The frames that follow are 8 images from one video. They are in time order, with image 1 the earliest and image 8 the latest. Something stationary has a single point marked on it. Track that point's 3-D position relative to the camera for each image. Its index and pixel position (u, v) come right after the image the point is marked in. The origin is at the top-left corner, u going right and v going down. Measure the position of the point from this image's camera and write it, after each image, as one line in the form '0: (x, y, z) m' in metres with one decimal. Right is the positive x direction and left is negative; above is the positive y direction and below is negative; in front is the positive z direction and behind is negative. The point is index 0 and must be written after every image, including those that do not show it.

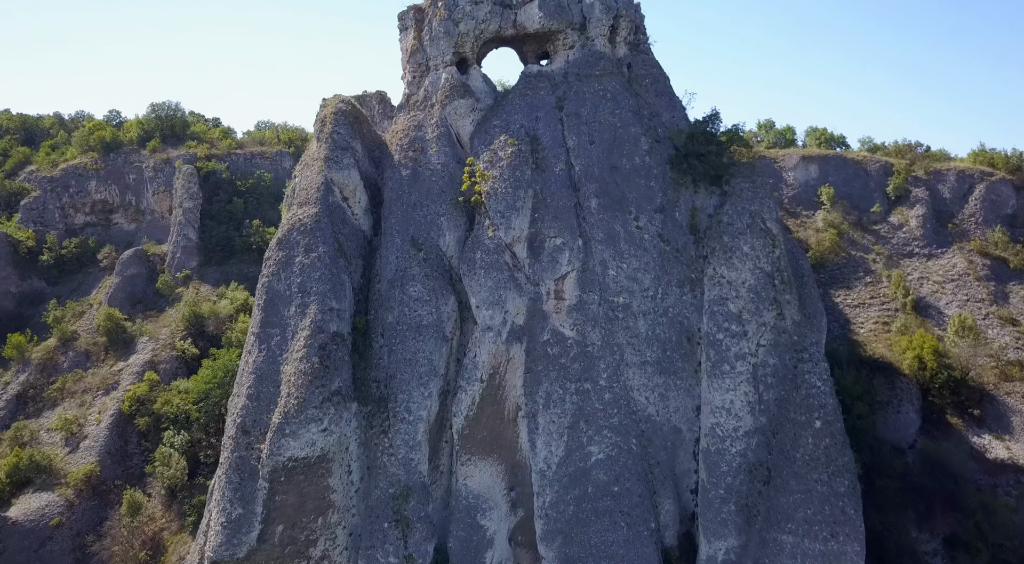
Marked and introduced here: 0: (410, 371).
0: (-3.0, -2.6, +19.8) m
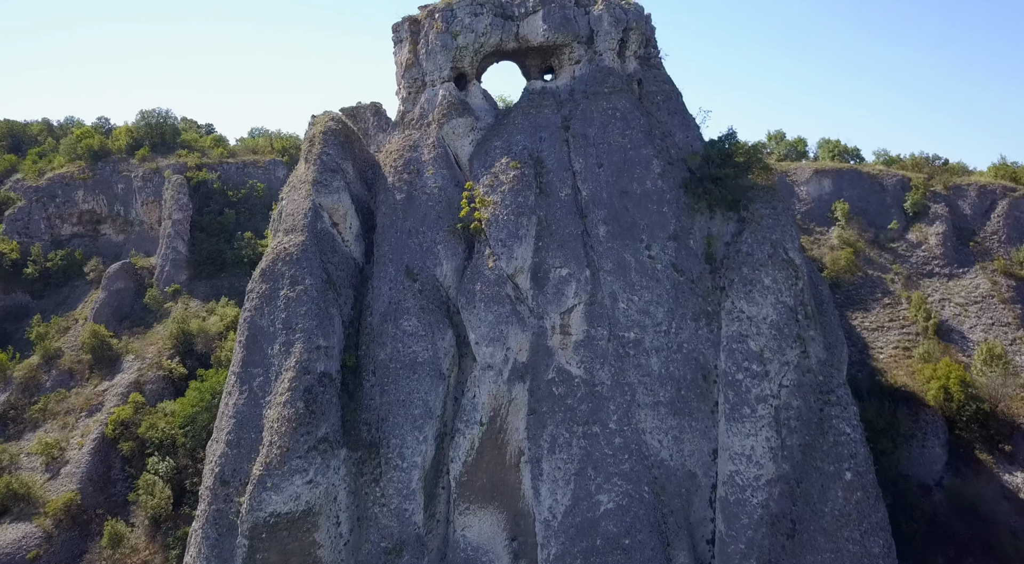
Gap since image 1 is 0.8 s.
0: (-2.9, -3.6, +18.3) m
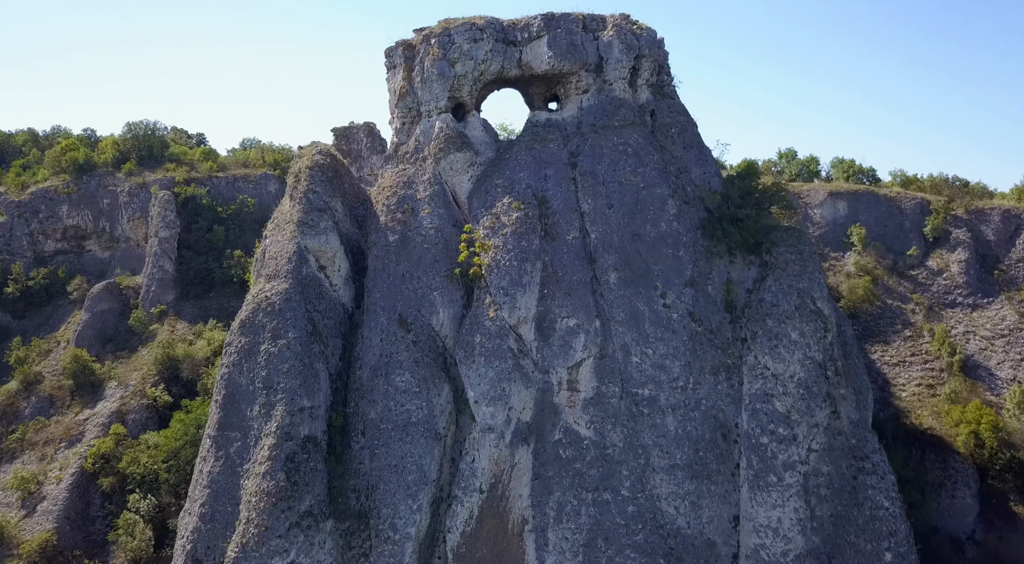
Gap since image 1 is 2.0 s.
0: (-2.9, -4.9, +16.6) m
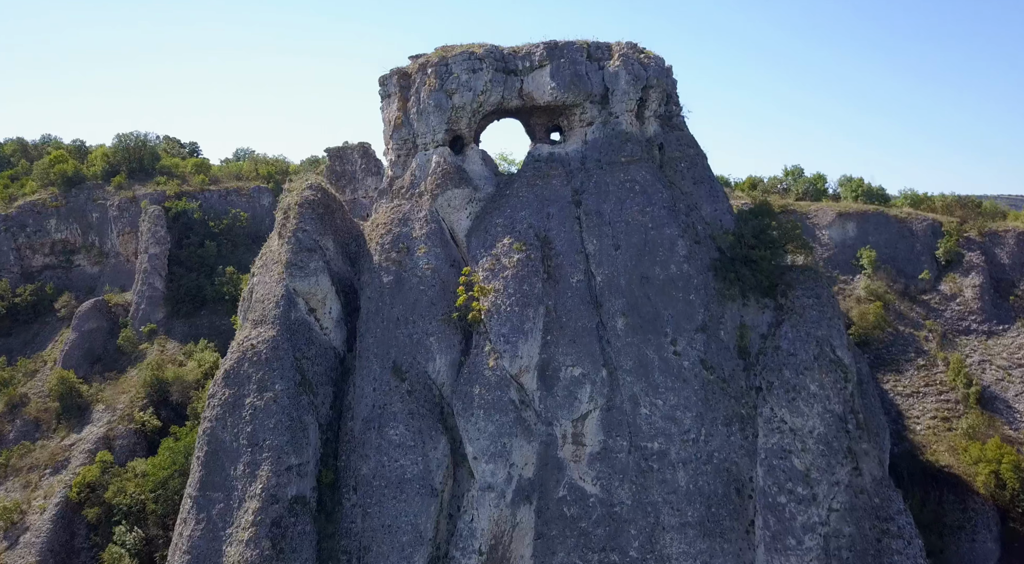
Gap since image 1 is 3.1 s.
0: (-2.8, -6.1, +15.6) m
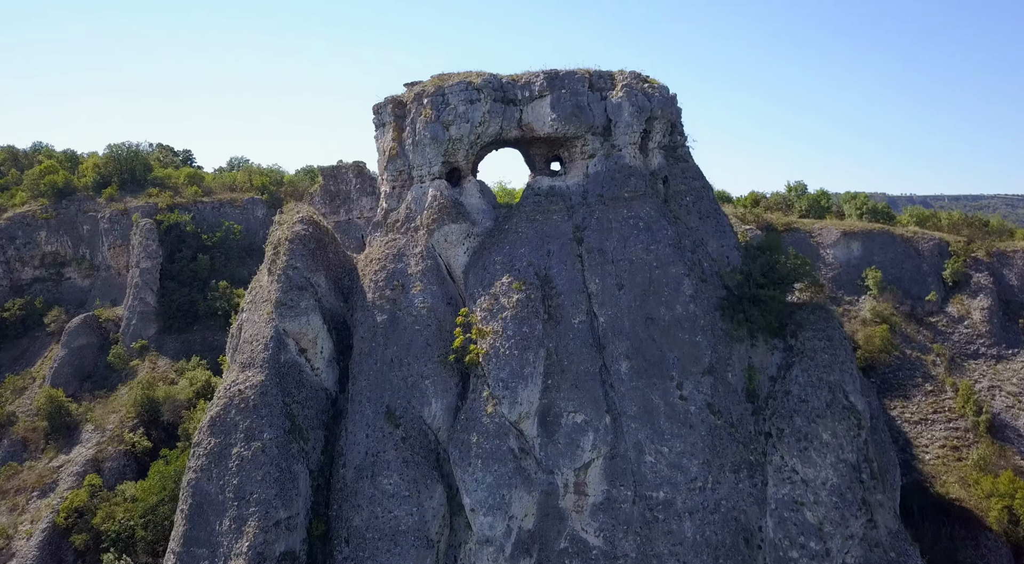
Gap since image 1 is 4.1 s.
0: (-2.9, -7.0, +14.9) m
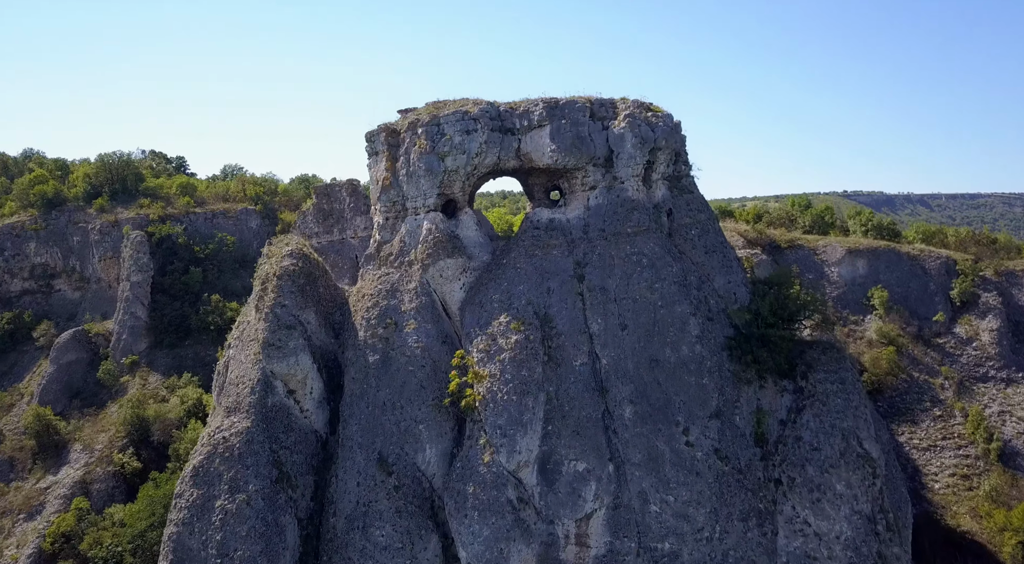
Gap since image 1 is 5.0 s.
0: (-2.9, -8.0, +14.2) m
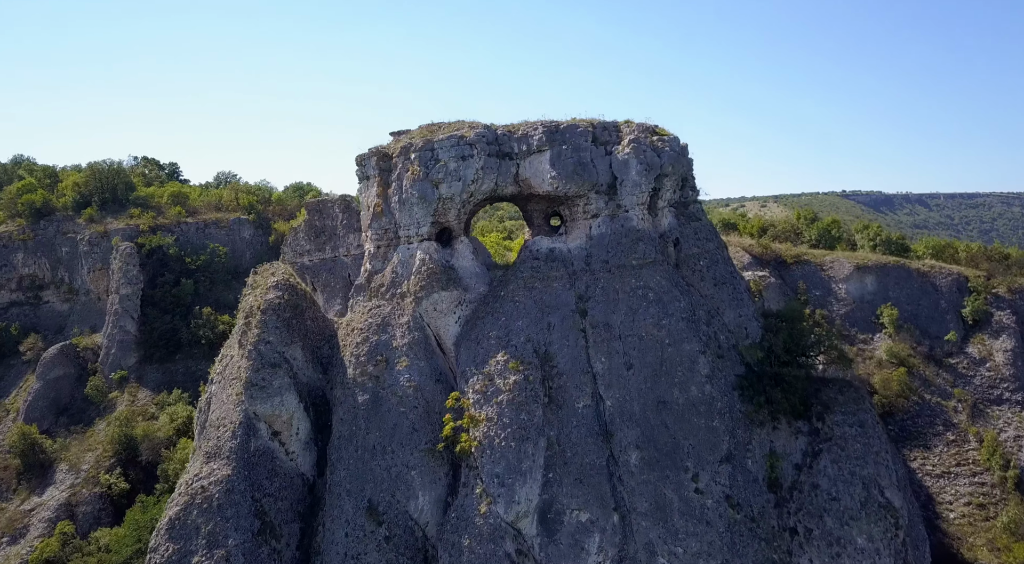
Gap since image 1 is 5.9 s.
0: (-2.9, -8.8, +13.2) m
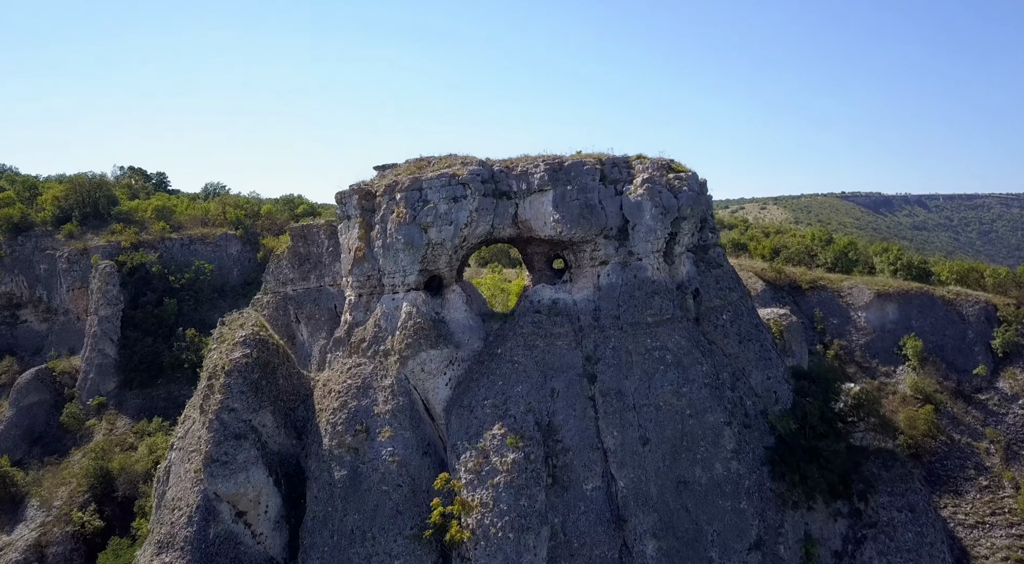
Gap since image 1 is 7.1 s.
0: (-2.9, -10.0, +11.3) m
